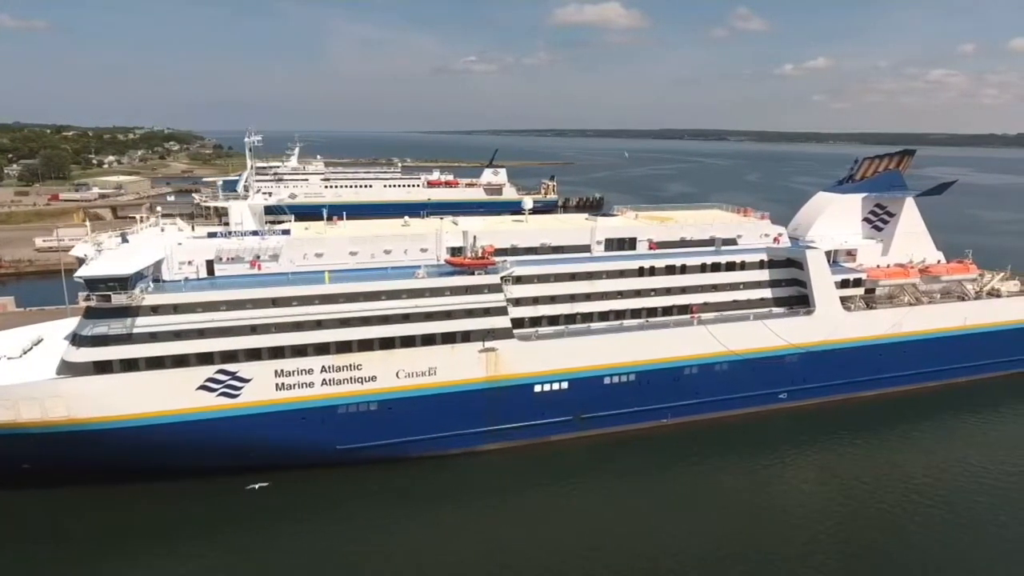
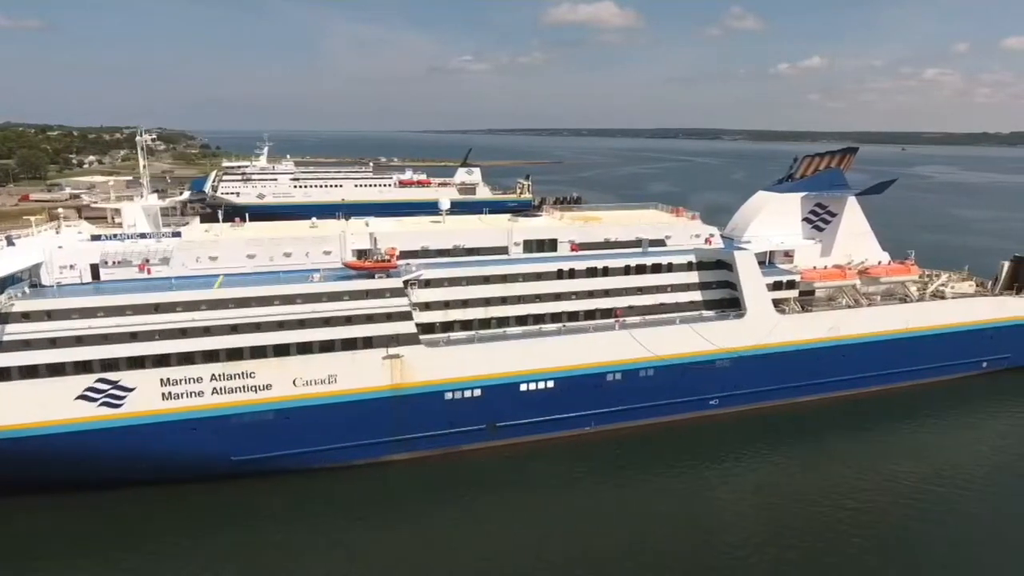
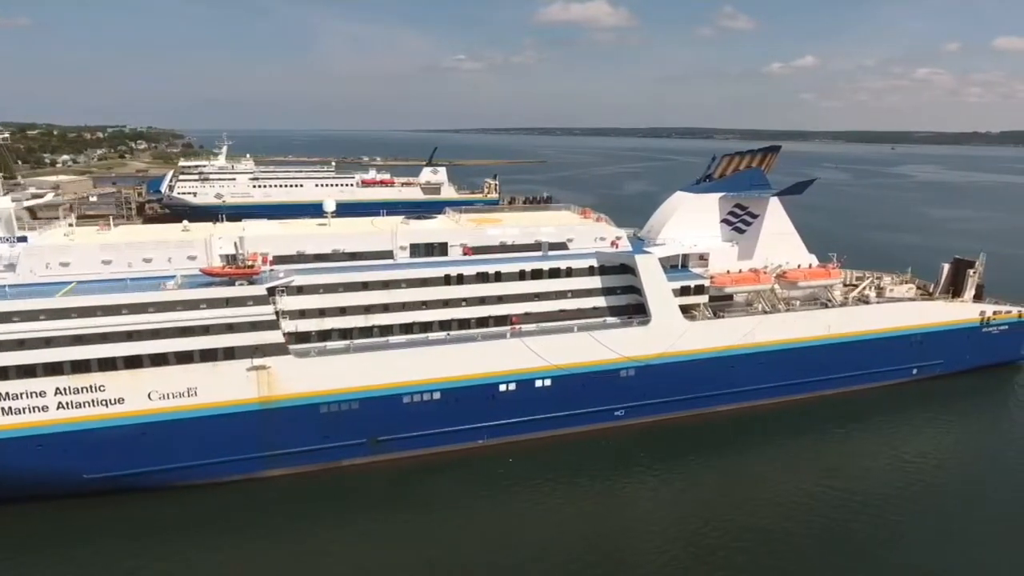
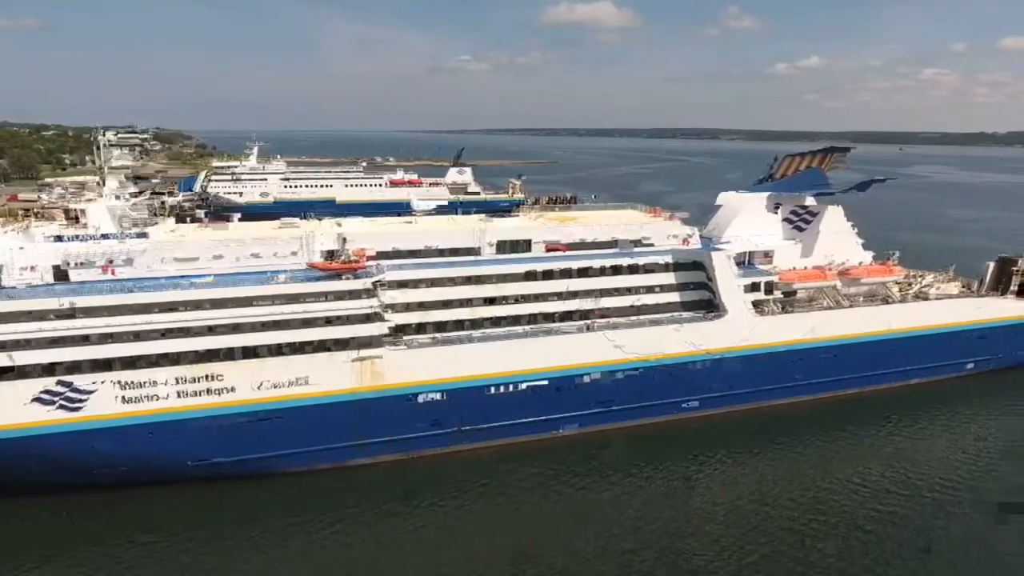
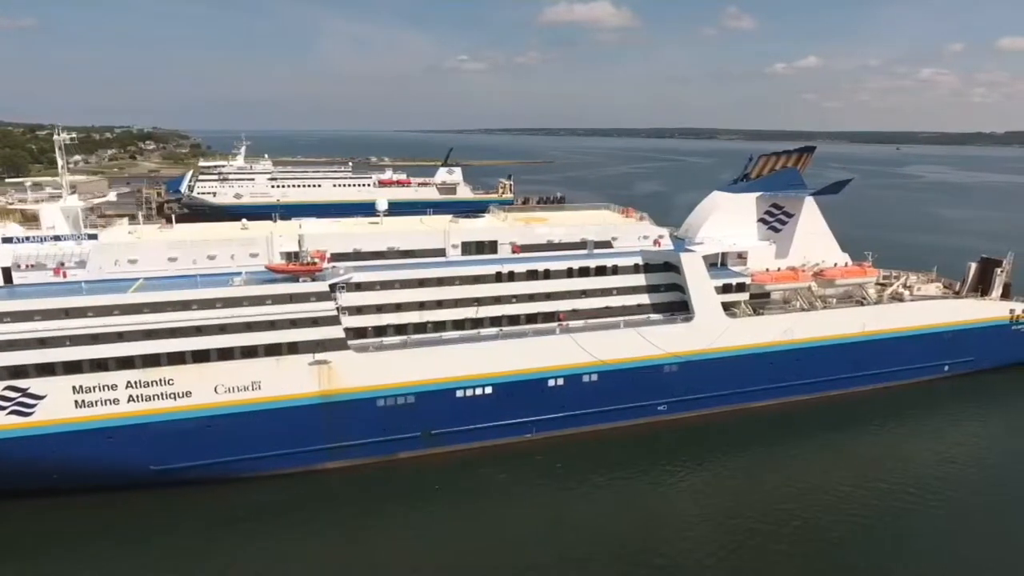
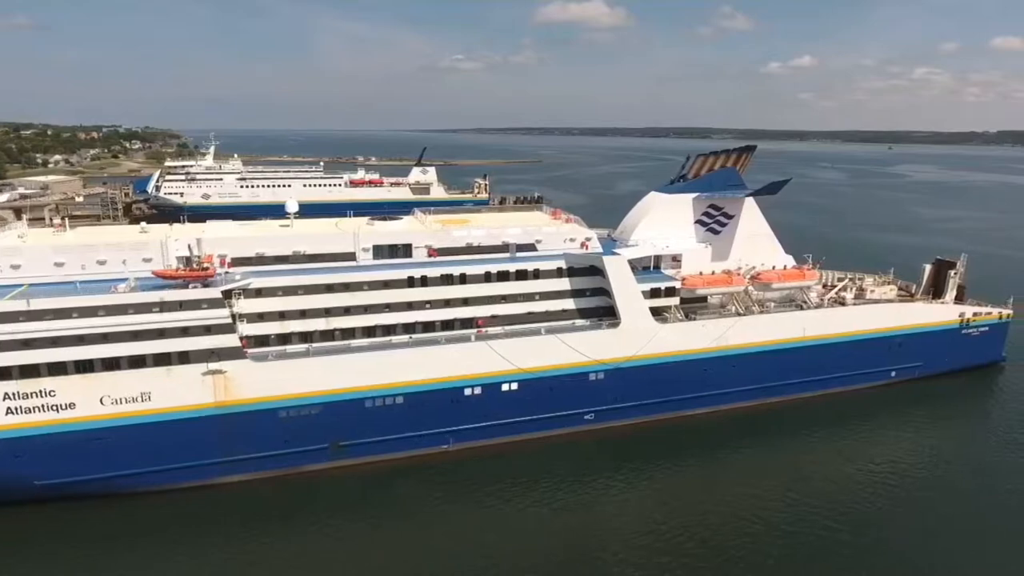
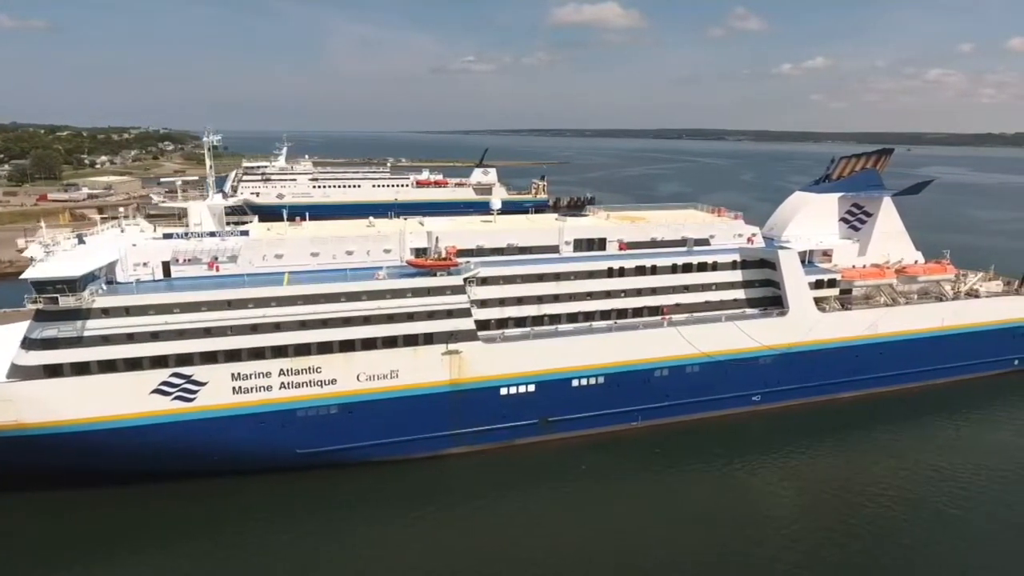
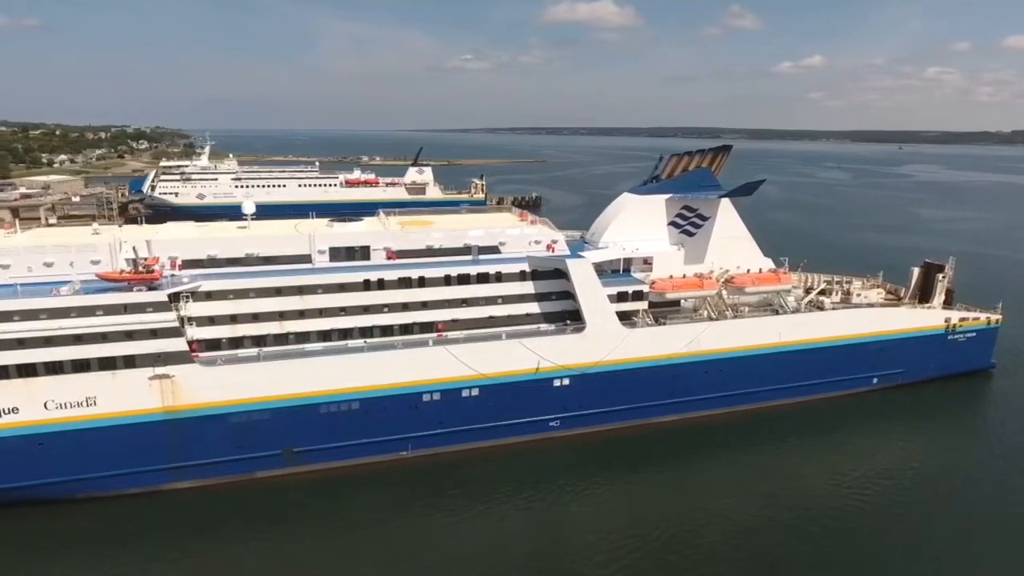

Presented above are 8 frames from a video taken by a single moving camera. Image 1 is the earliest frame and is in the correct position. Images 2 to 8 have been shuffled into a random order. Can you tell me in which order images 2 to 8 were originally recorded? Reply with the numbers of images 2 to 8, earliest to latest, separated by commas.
7, 2, 4, 5, 3, 6, 8
